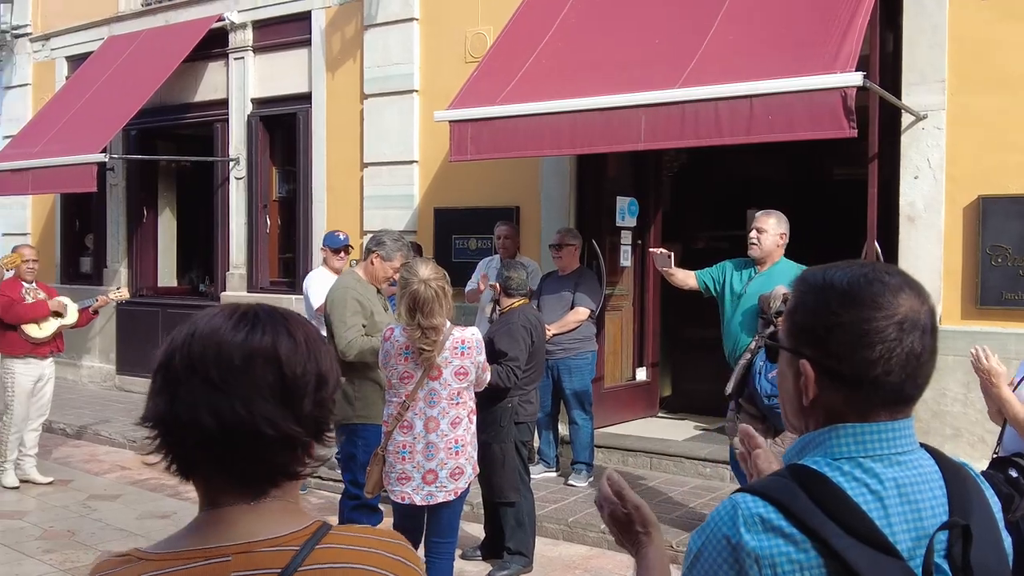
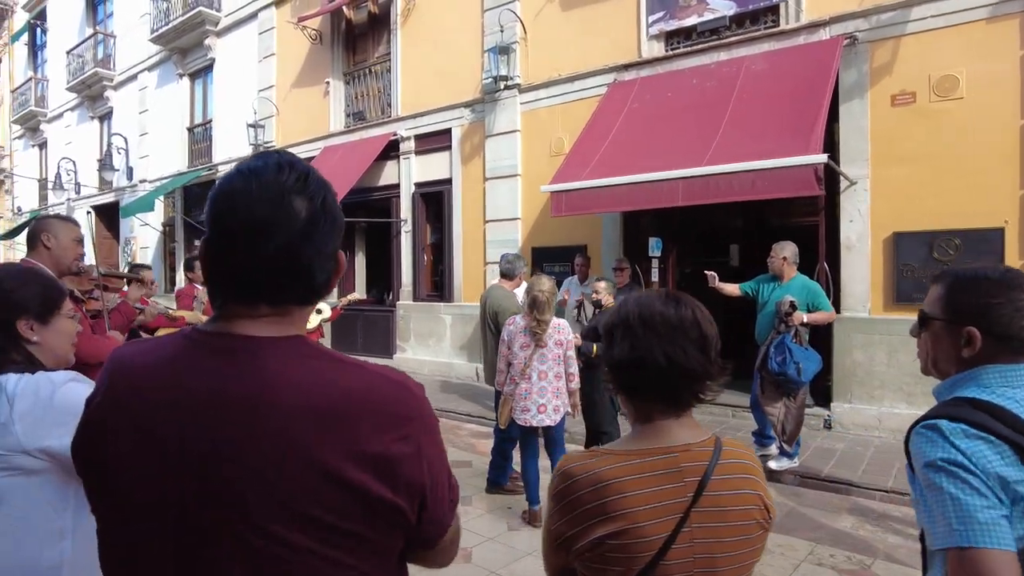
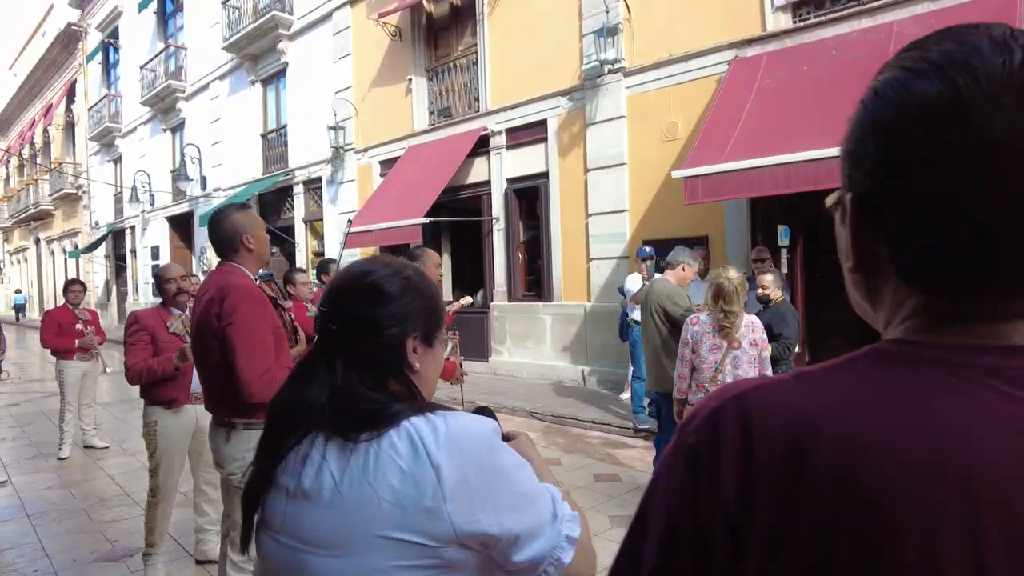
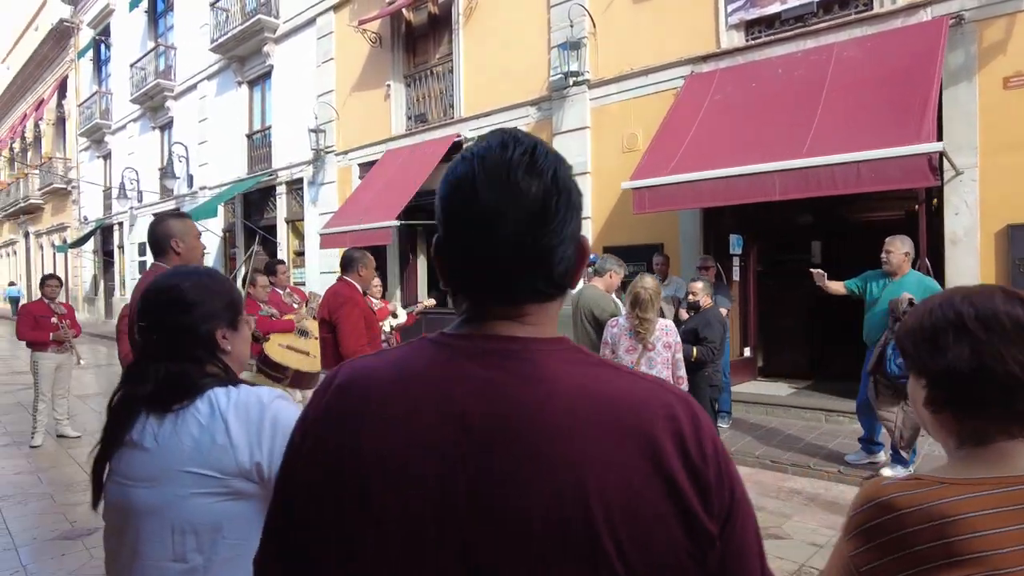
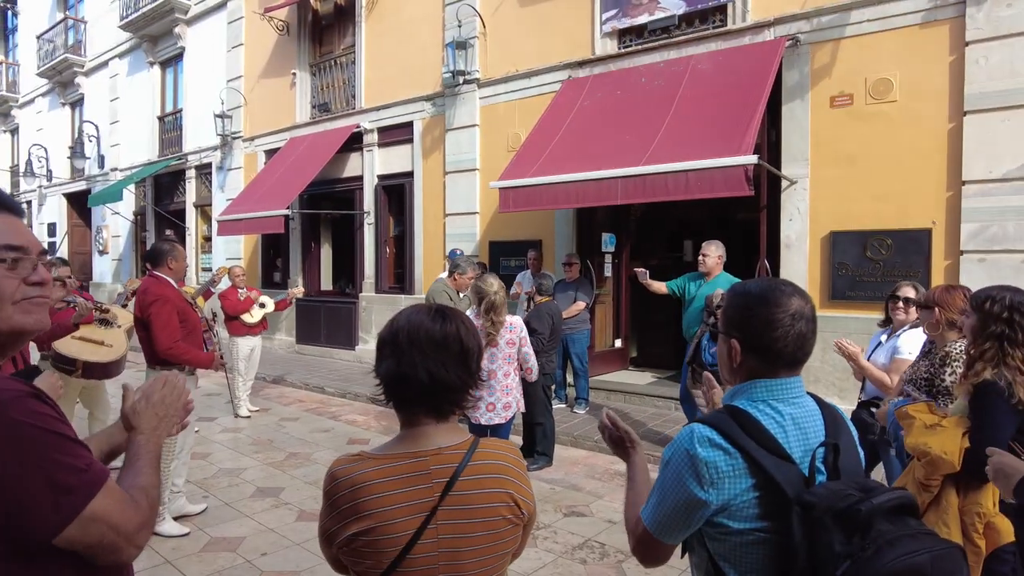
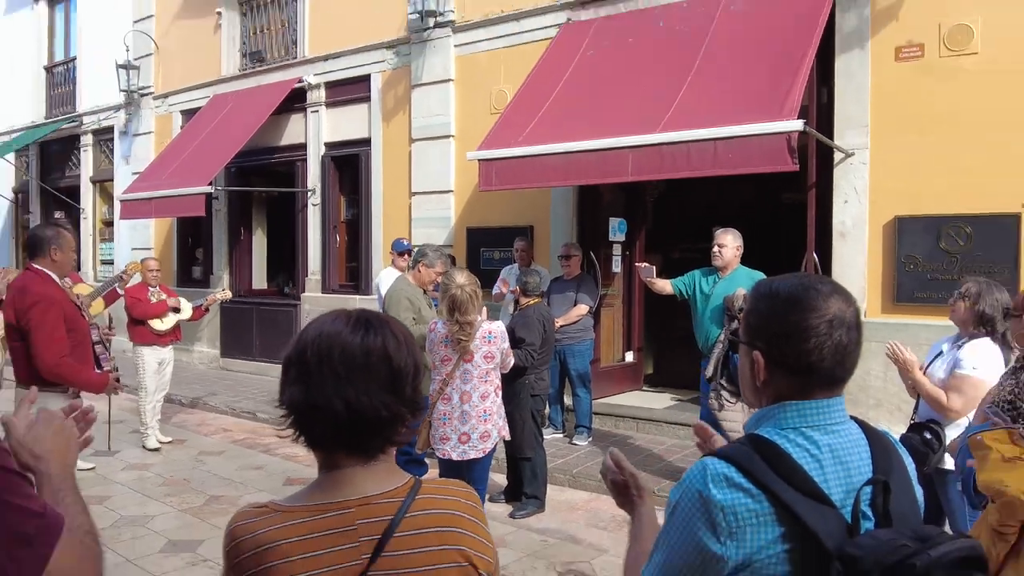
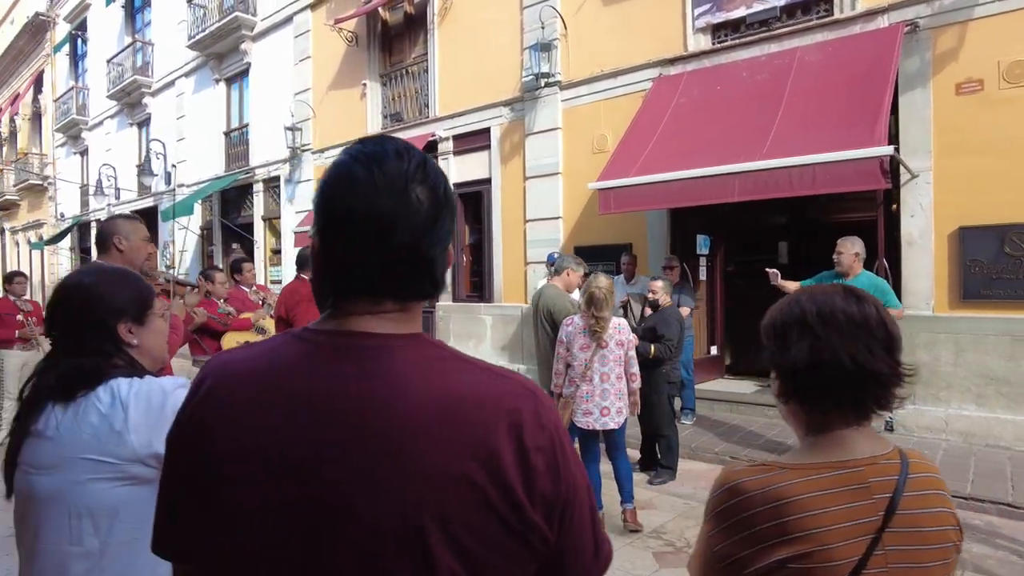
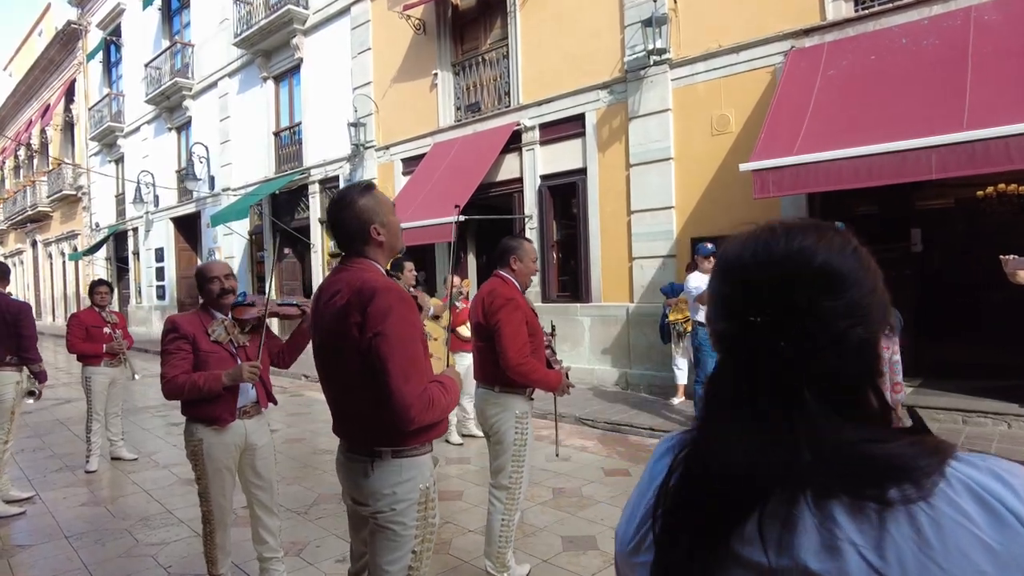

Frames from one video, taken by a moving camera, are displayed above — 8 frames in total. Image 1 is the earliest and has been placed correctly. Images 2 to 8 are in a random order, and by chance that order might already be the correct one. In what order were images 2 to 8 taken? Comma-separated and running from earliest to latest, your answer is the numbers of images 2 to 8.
6, 5, 2, 7, 4, 3, 8
